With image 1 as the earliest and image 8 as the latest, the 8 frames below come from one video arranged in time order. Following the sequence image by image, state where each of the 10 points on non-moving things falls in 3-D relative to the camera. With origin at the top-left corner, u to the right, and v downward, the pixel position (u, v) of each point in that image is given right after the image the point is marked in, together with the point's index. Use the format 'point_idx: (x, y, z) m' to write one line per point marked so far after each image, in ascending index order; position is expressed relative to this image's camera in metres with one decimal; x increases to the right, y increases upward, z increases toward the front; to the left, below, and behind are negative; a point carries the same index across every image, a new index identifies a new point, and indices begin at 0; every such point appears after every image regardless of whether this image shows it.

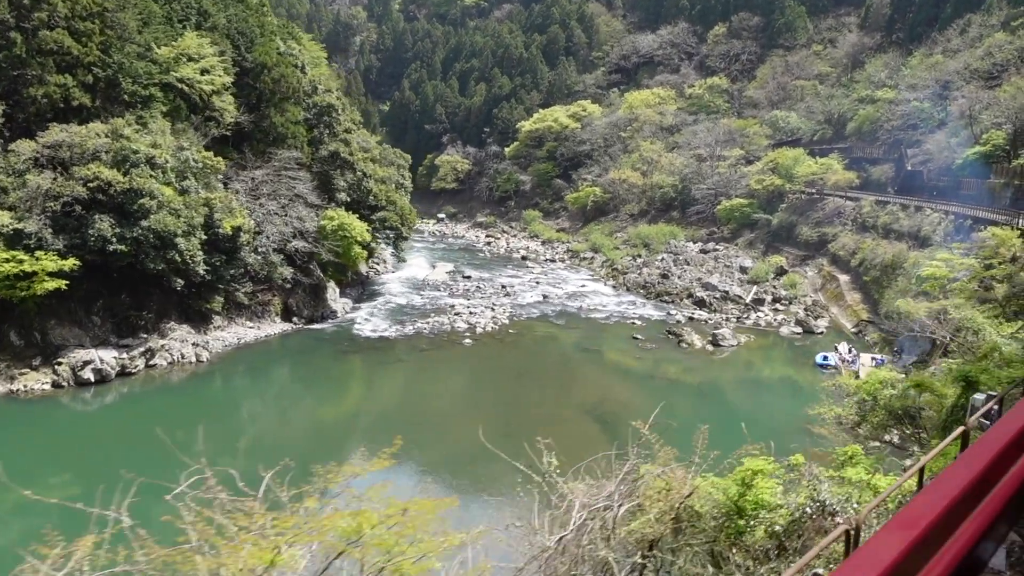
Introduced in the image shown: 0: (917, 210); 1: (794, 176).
0: (+6.4, +1.2, +14.3) m
1: (+6.0, +2.4, +19.0) m
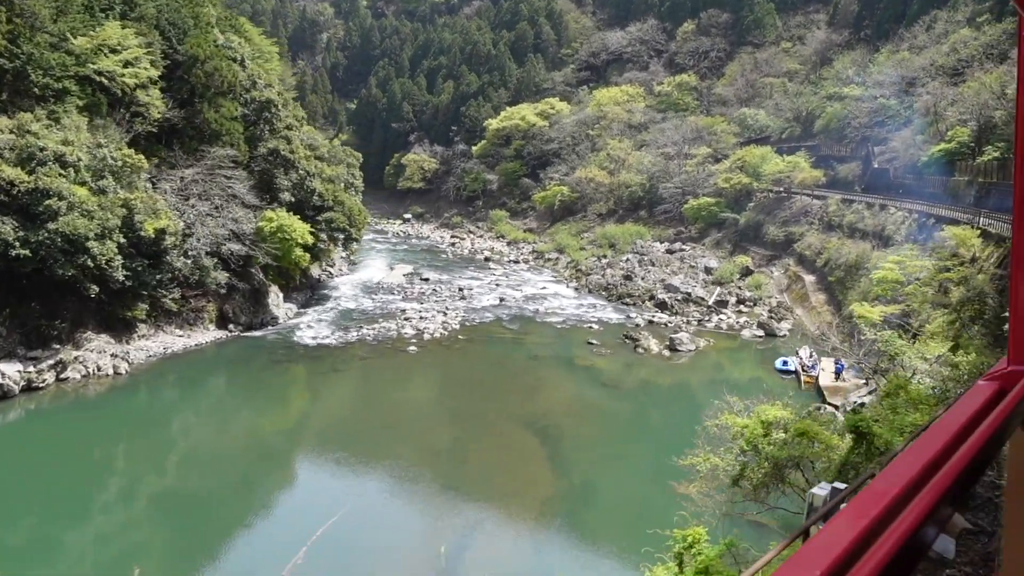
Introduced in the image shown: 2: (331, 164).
0: (+5.7, +1.2, +14.0) m
1: (+5.2, +2.4, +18.7) m
2: (-2.8, +1.9, +13.7) m
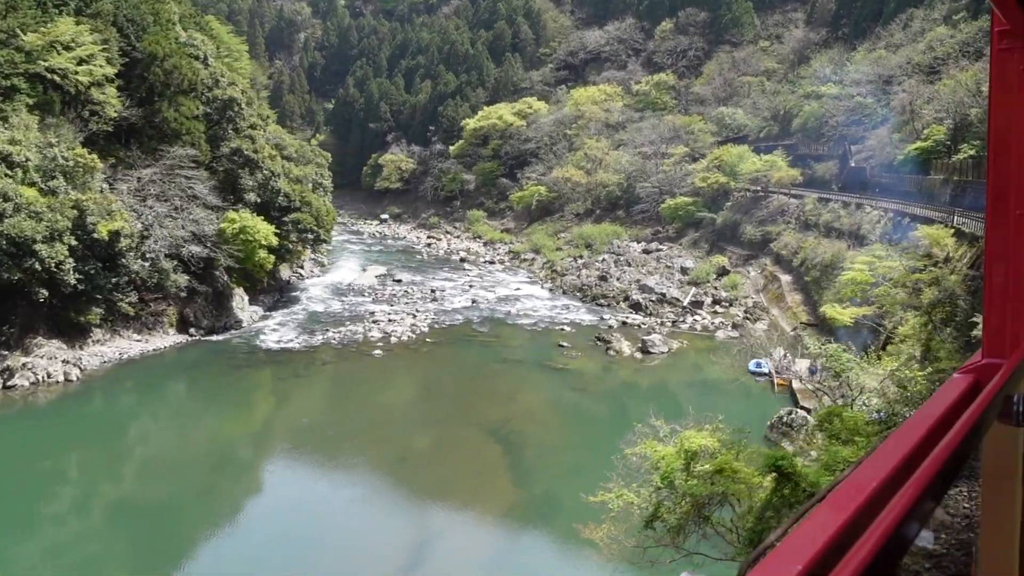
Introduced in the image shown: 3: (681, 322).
0: (+5.3, +1.2, +13.8) m
1: (+4.7, +2.4, +18.5) m
2: (-3.2, +1.8, +13.5) m
3: (+2.4, -0.5, +12.7) m
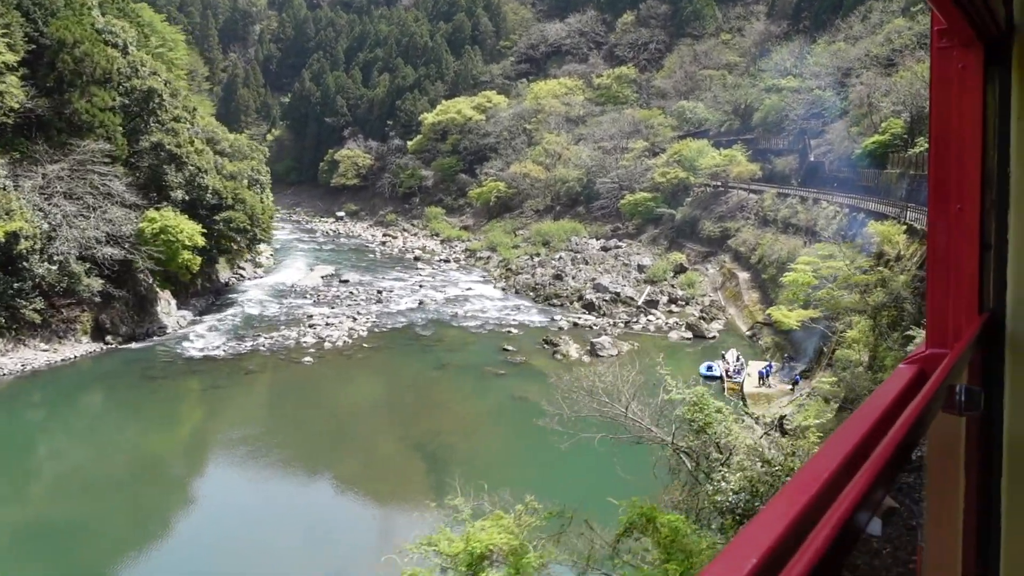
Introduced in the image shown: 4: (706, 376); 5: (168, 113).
0: (+4.5, +1.3, +13.4) m
1: (+3.7, +2.4, +18.1) m
2: (-4.0, +1.8, +12.8) m
3: (+1.7, -0.5, +12.2) m
4: (+2.0, -0.9, +9.5) m
5: (-4.2, +2.1, +10.9) m
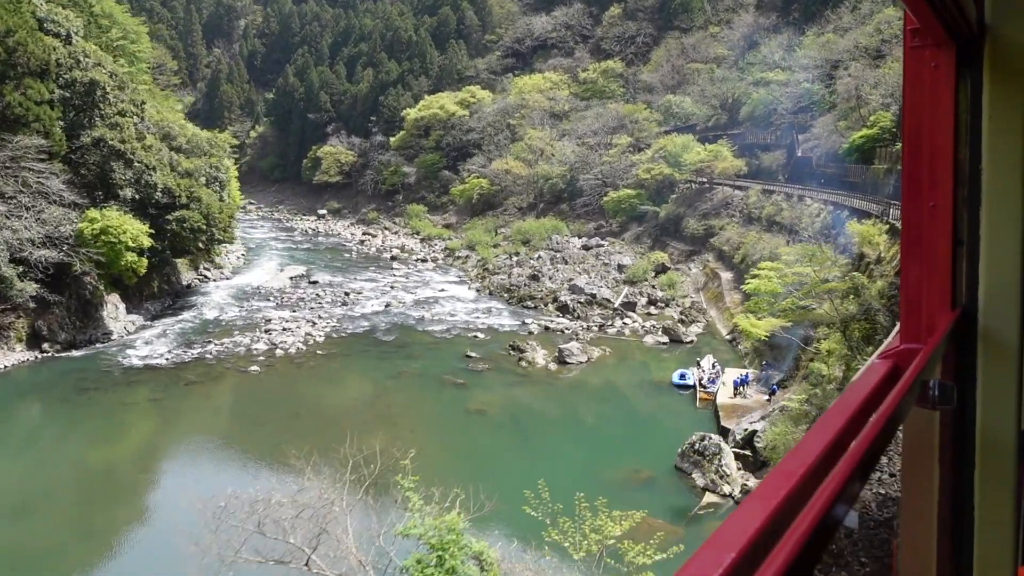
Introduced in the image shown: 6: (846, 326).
0: (+4.1, +1.2, +12.9) m
1: (+3.3, +2.4, +17.5) m
2: (-4.4, +1.8, +12.2) m
3: (+1.3, -0.5, +11.7) m
4: (+1.7, -1.0, +9.0) m
5: (-4.6, +2.1, +10.3) m
6: (+2.0, -0.2, +5.2) m
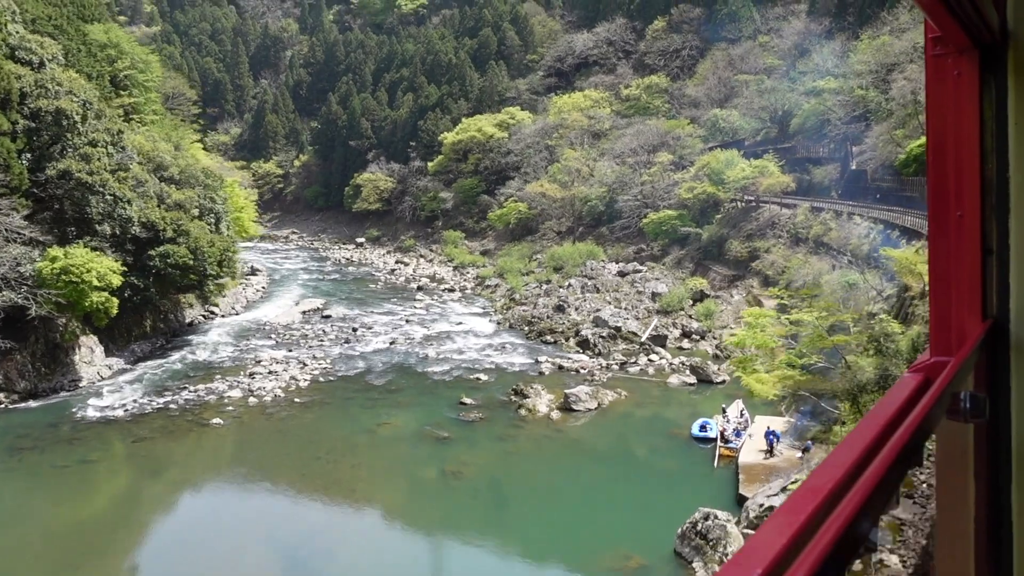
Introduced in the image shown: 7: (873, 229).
0: (+4.3, +0.9, +11.6) m
1: (+3.8, +1.9, +16.3) m
2: (-4.2, +1.3, +11.5) m
3: (+1.4, -0.9, +10.5) m
4: (+1.6, -1.3, +7.7) m
5: (-4.6, +1.6, +9.7) m
6: (+1.6, -0.4, +4.0) m
7: (+3.9, +0.6, +9.8) m
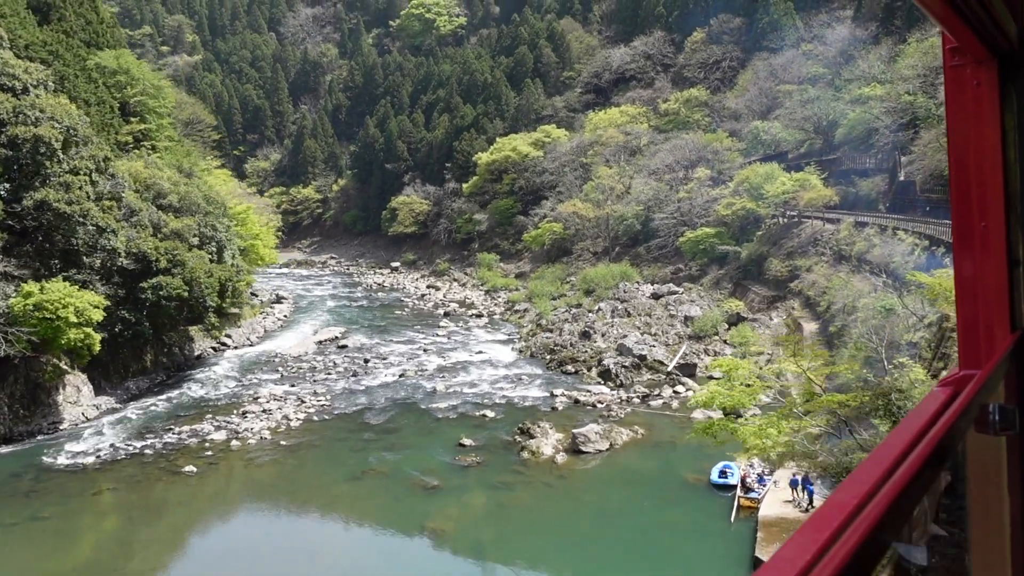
0: (+4.5, +0.6, +10.6) m
1: (+4.3, +1.5, +15.3) m
2: (-4.0, +0.9, +11.0) m
3: (+1.5, -1.2, +9.6) m
4: (+1.6, -1.5, +6.9) m
5: (-4.5, +1.3, +9.2) m
6: (+1.4, -0.6, +3.2) m
7: (+4.0, +0.4, +8.9) m
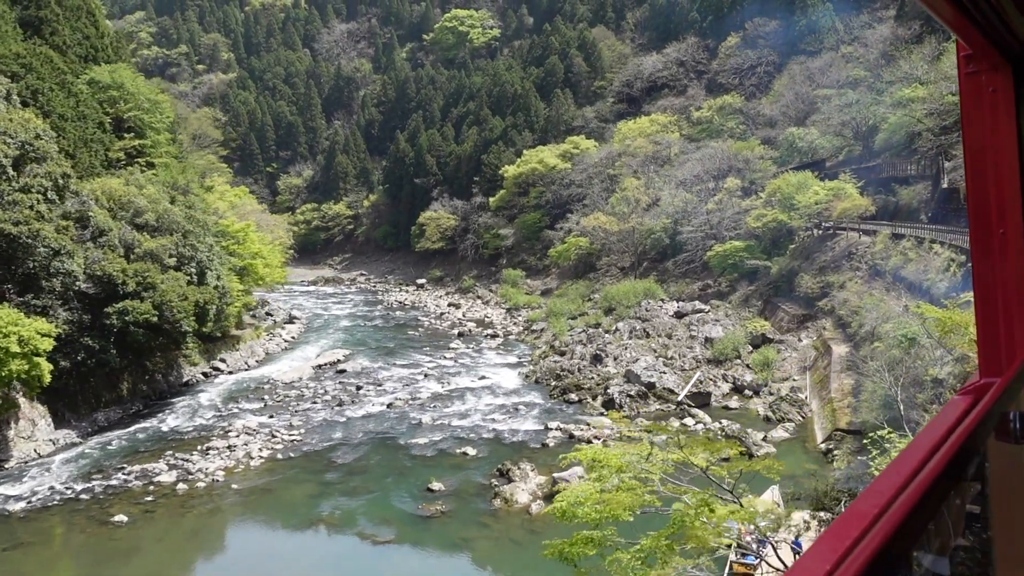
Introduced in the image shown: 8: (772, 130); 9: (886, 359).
0: (+4.4, +0.4, +9.5) m
1: (+4.5, +1.3, +14.3) m
2: (-4.1, +0.6, +10.4) m
3: (+1.4, -1.4, +8.7) m
4: (+1.3, -1.7, +5.9) m
5: (-4.6, +1.0, +8.7) m
6: (+0.9, -0.7, +2.2) m
7: (+3.9, +0.2, +7.8) m
8: (+5.5, +3.4, +19.3) m
9: (+2.5, -0.5, +6.1) m
